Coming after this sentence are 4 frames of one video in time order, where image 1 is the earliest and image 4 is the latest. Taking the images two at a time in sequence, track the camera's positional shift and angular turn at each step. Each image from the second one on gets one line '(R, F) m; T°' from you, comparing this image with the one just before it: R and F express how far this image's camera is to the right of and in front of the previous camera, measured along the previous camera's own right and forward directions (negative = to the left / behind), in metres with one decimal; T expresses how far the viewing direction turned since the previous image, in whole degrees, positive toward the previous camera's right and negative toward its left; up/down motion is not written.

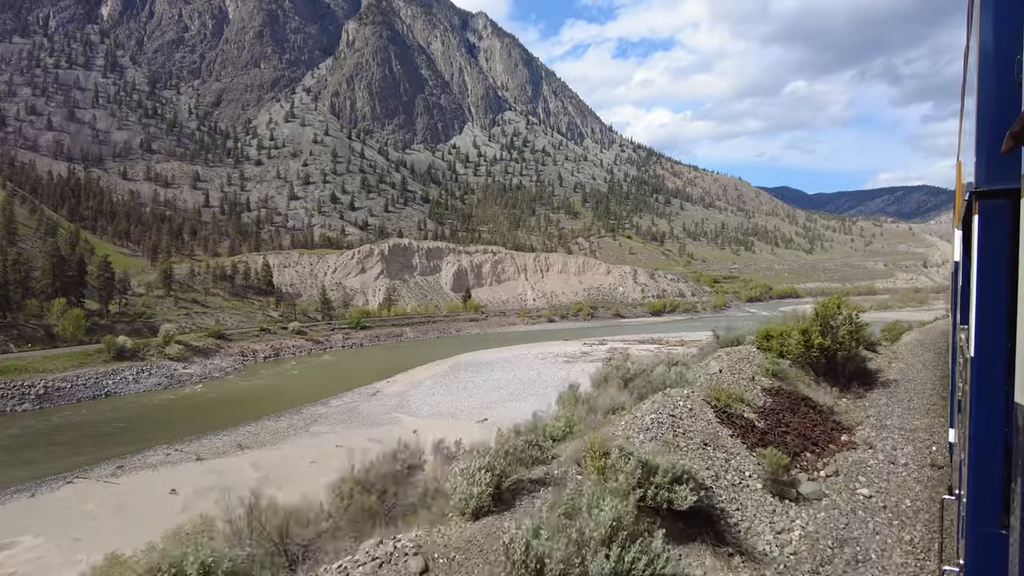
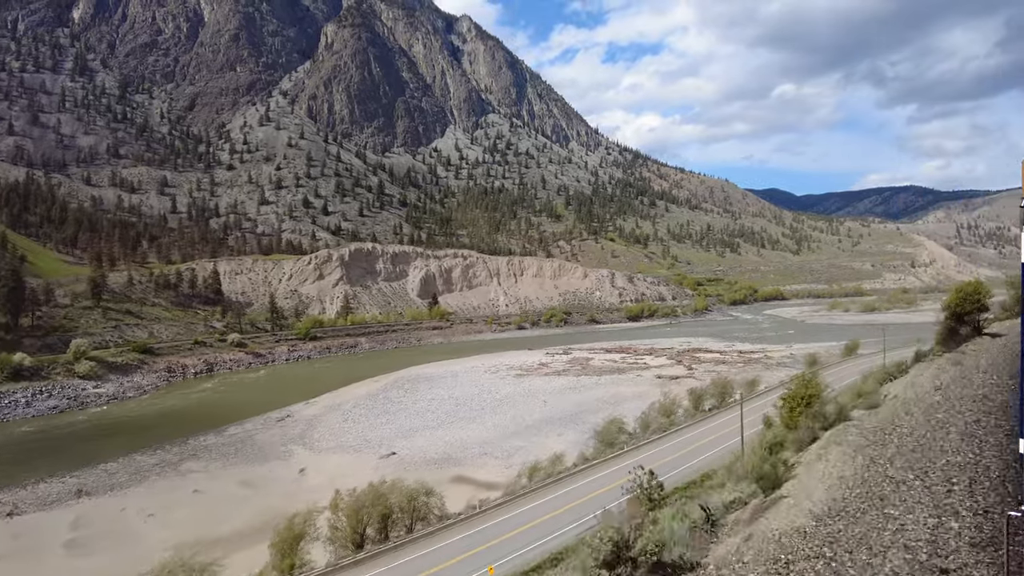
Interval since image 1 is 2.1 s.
(+2.5, +3.7) m; +1°
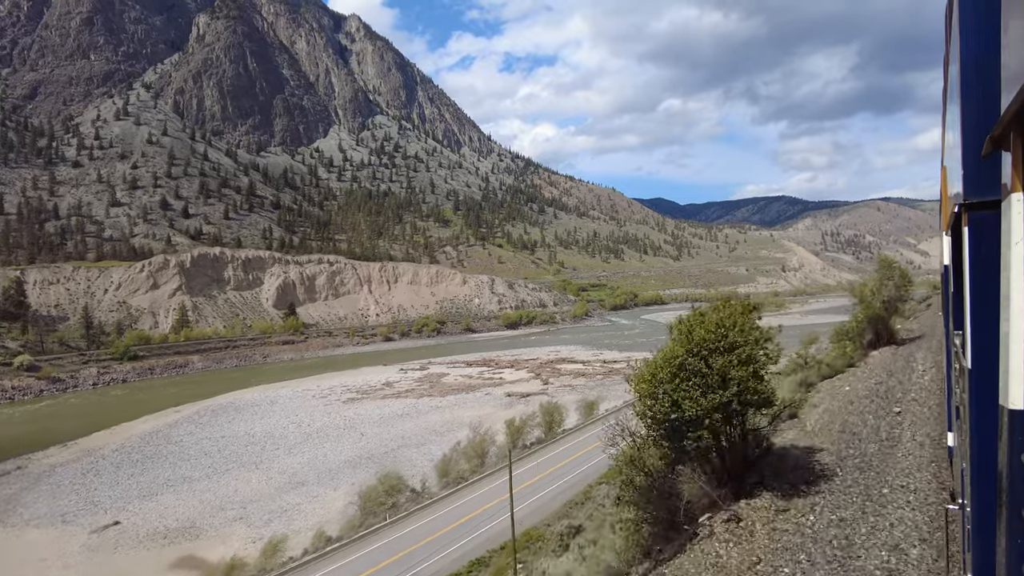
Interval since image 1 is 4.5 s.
(+3.0, +3.8) m; +9°
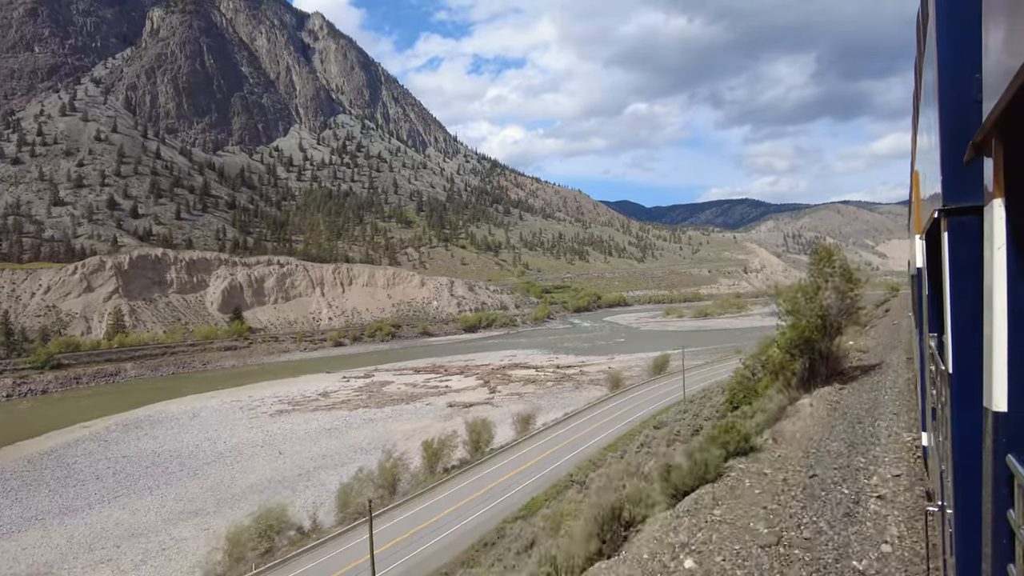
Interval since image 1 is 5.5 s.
(+1.1, +1.7) m; +3°
